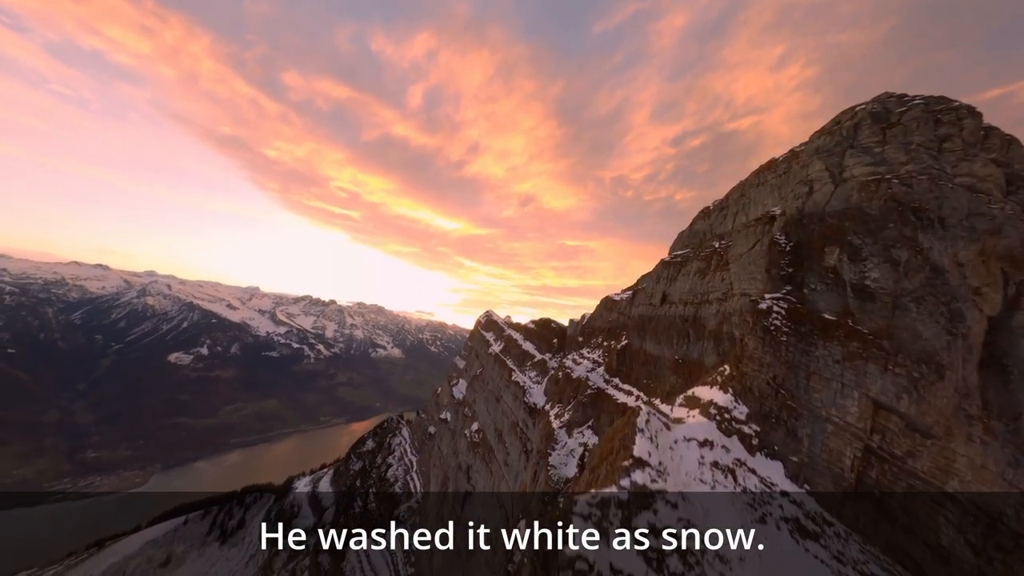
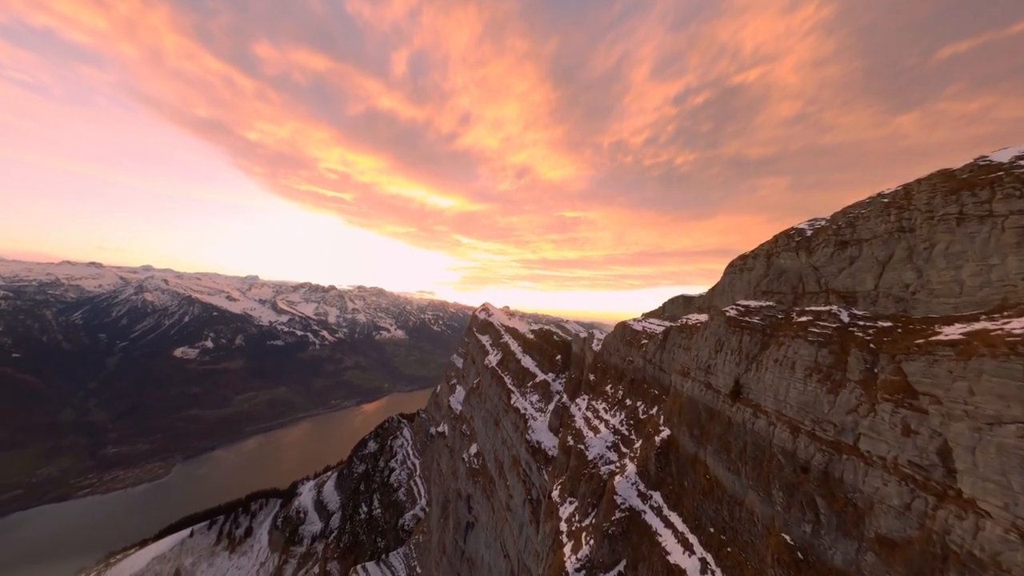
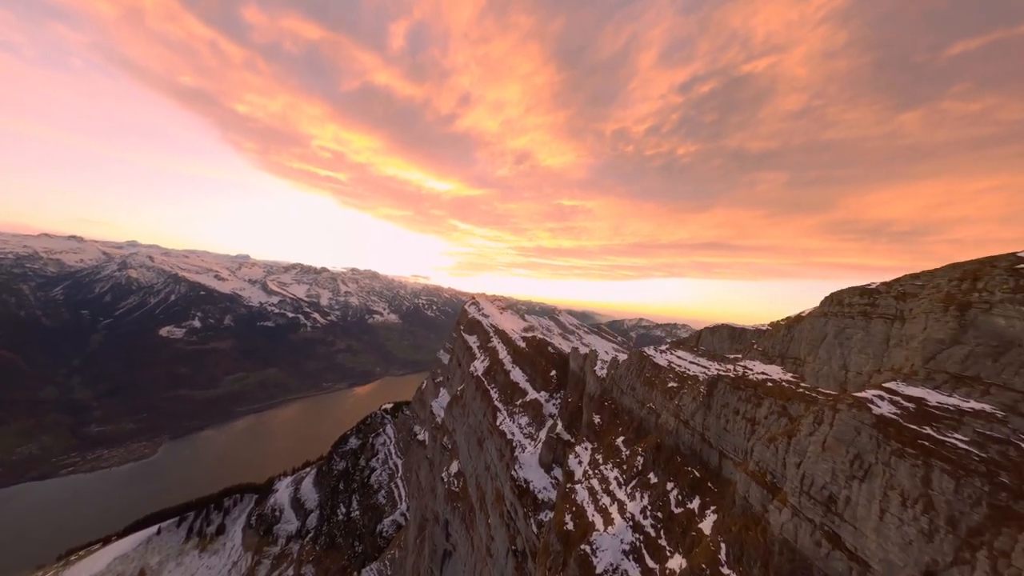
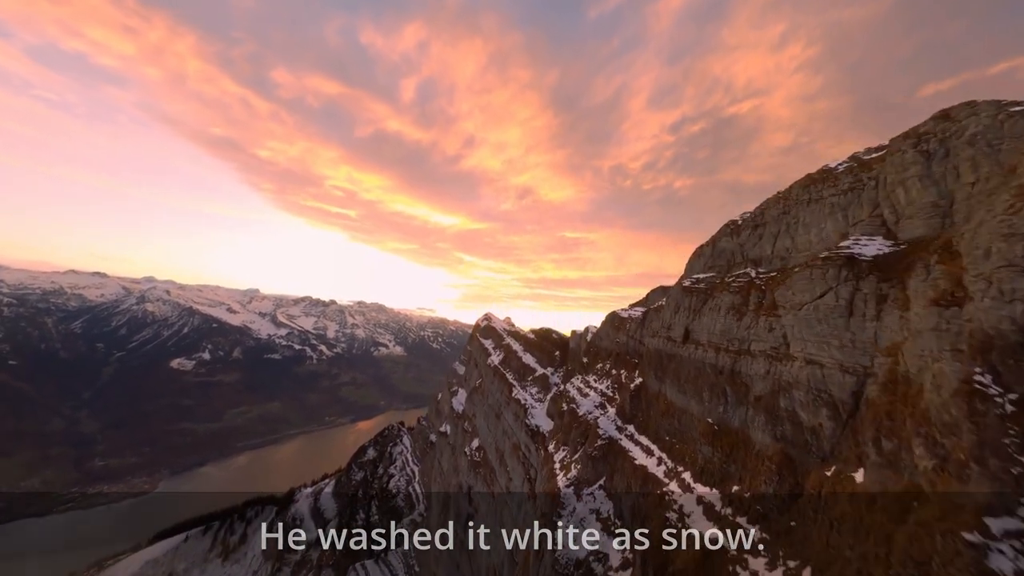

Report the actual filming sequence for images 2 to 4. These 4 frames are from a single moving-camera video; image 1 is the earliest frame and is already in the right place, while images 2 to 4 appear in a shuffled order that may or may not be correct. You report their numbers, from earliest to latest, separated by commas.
4, 2, 3
